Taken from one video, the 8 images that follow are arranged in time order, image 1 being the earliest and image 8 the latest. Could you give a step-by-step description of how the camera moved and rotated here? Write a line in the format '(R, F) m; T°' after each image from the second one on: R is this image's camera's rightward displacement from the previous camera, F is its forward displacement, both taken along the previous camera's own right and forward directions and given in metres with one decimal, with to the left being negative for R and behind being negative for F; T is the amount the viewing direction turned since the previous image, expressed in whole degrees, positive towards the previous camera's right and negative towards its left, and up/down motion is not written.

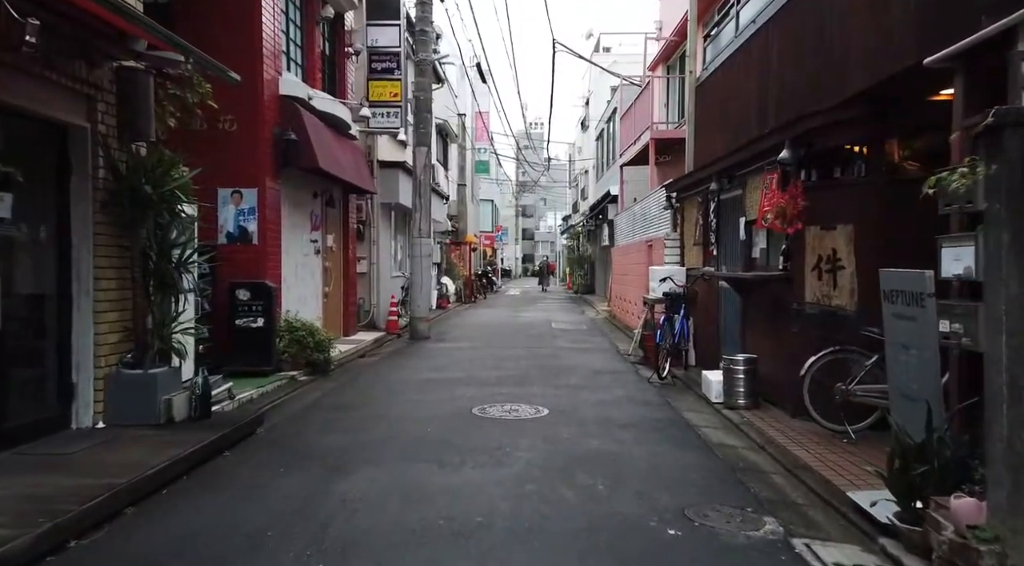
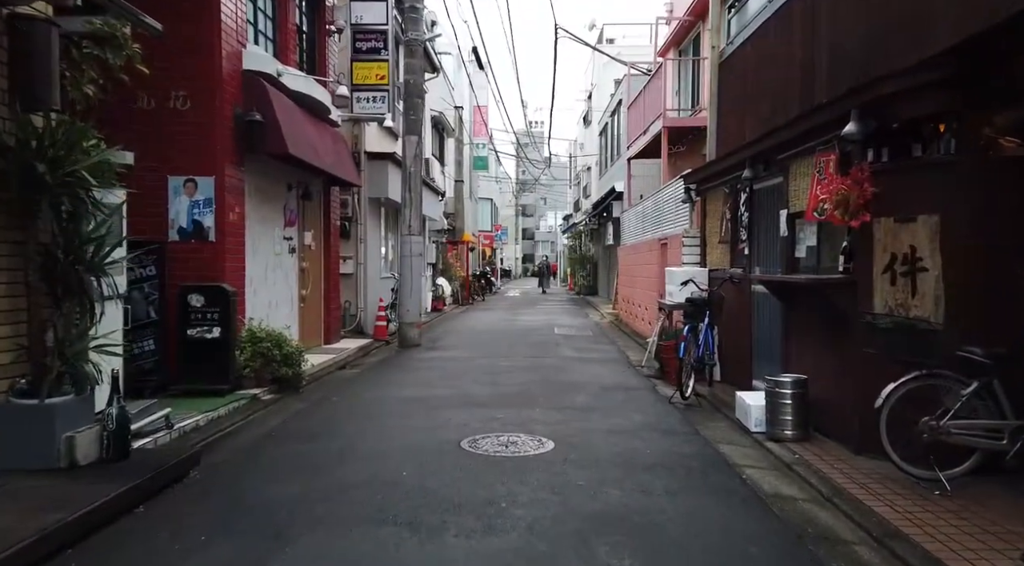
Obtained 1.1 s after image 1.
(0.0, +1.5) m; 0°
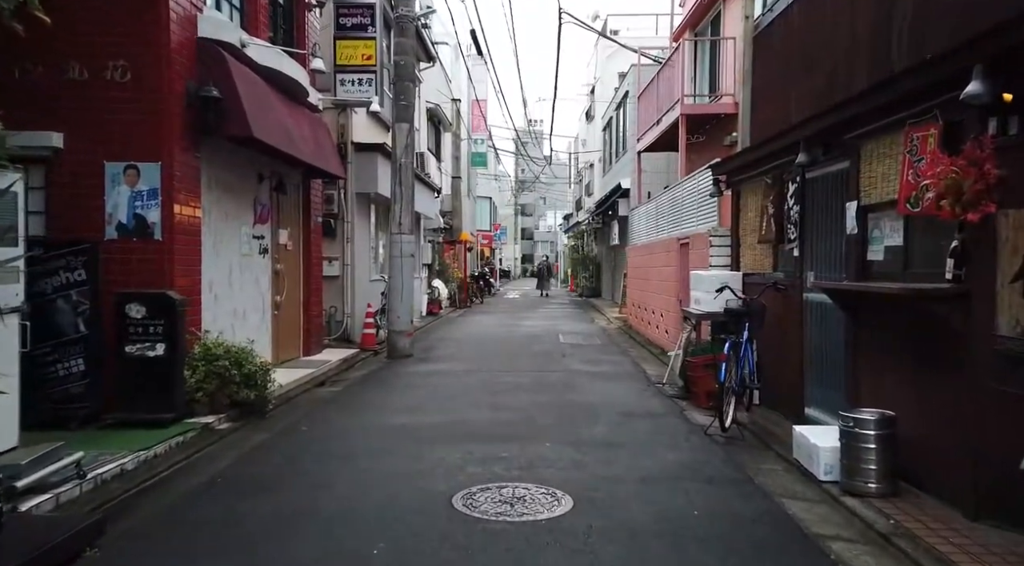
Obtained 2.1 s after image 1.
(-0.1, +1.5) m; 0°
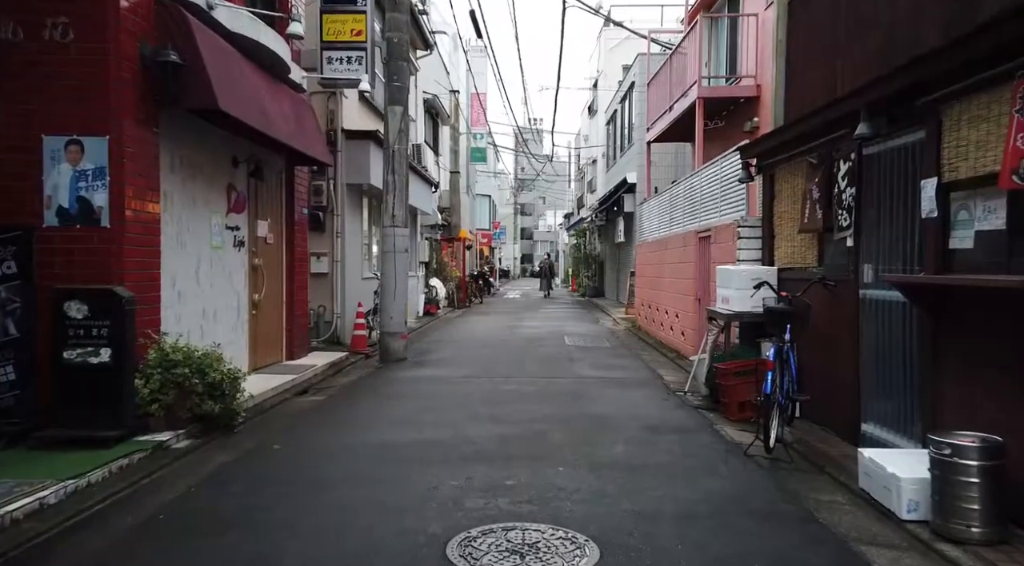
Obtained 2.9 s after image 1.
(-0.1, +1.1) m; 0°
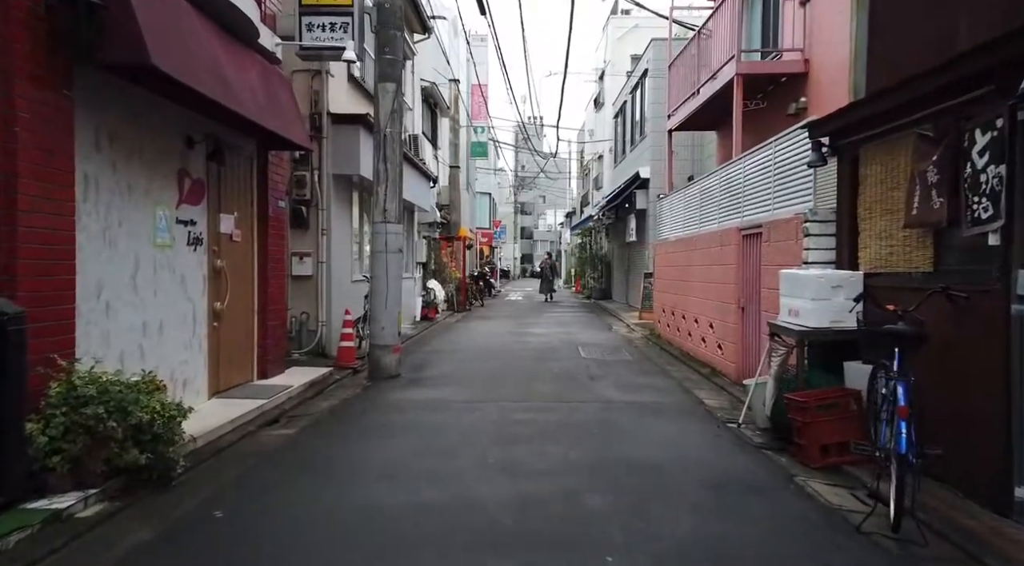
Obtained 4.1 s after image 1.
(-0.2, +1.7) m; 0°
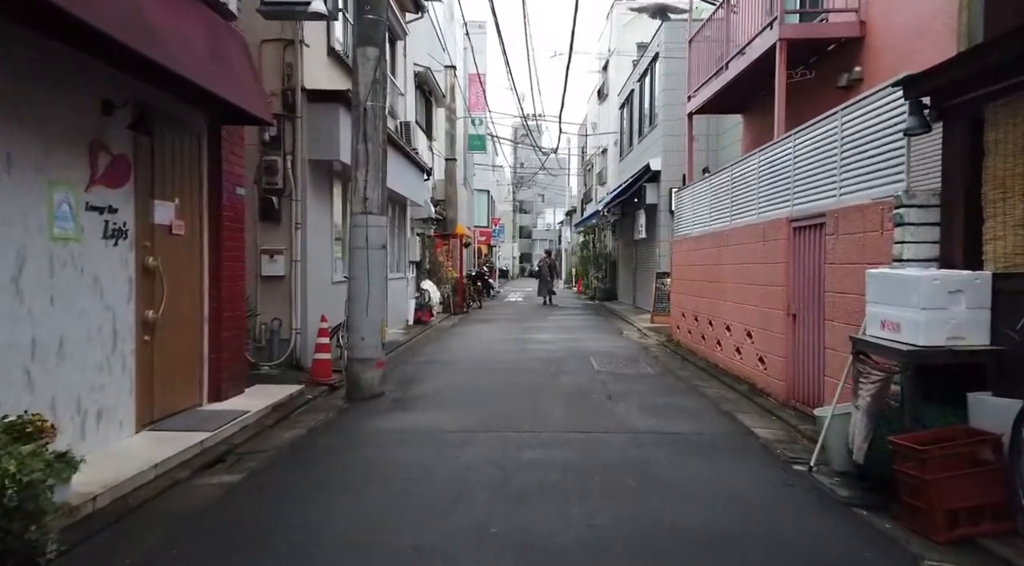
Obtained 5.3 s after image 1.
(-0.1, +1.7) m; 0°
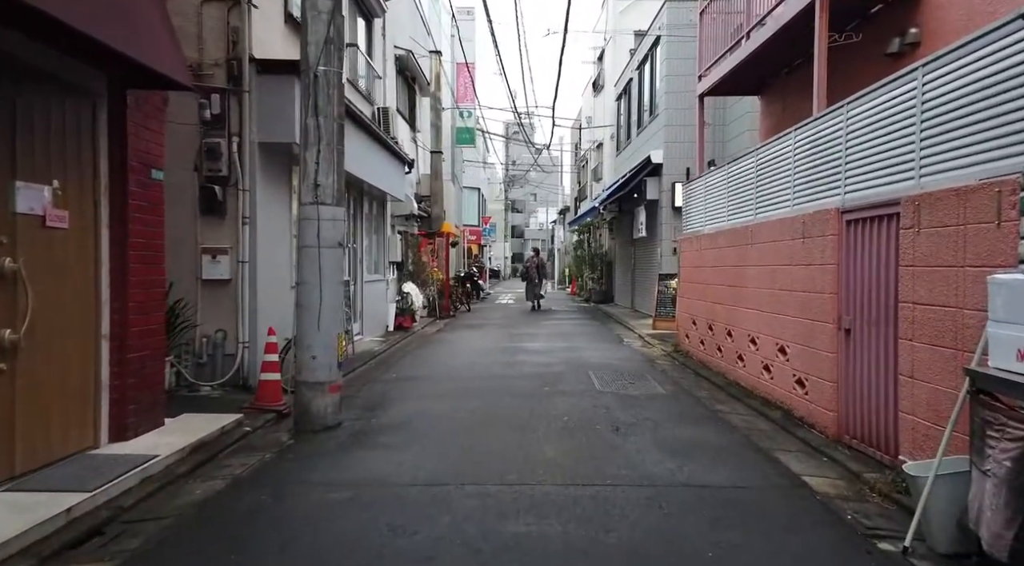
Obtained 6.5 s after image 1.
(+0.1, +1.7) m; +1°
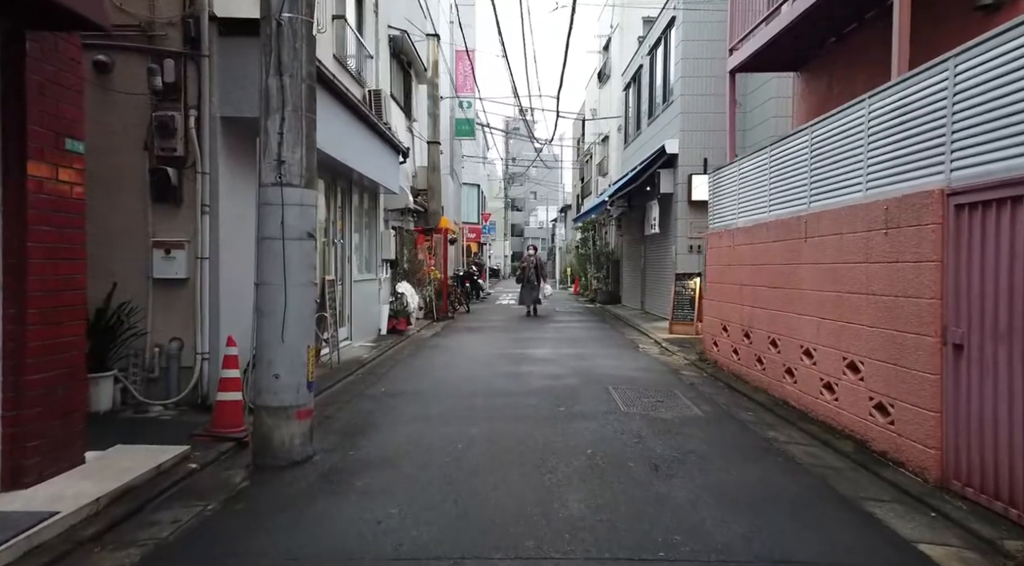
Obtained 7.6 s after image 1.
(-0.1, +1.5) m; 0°
